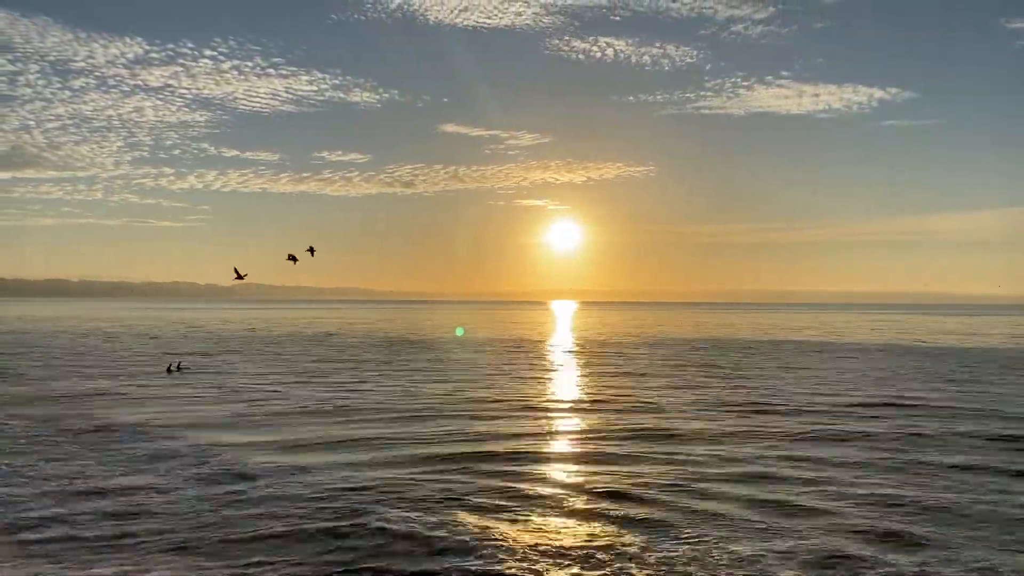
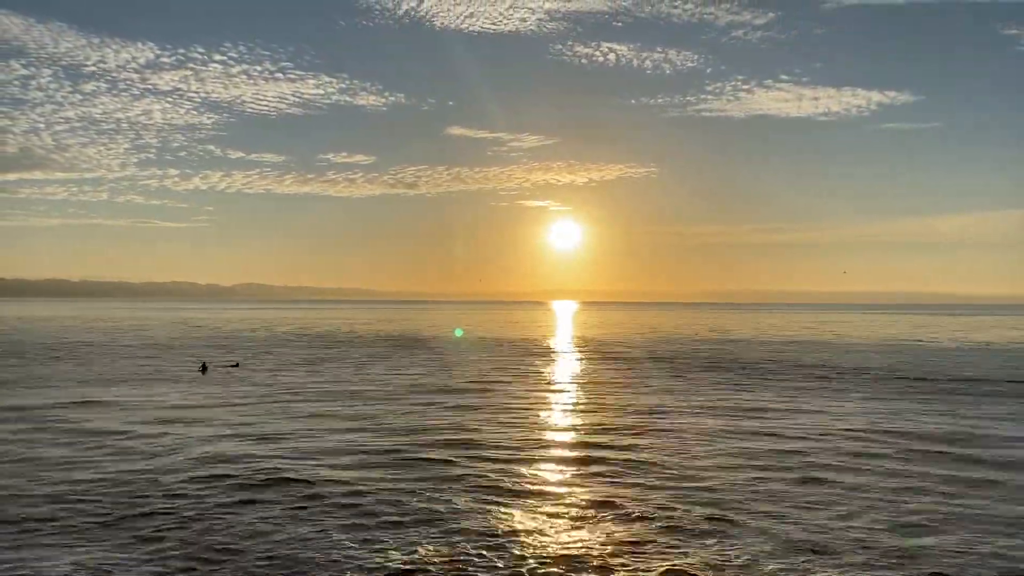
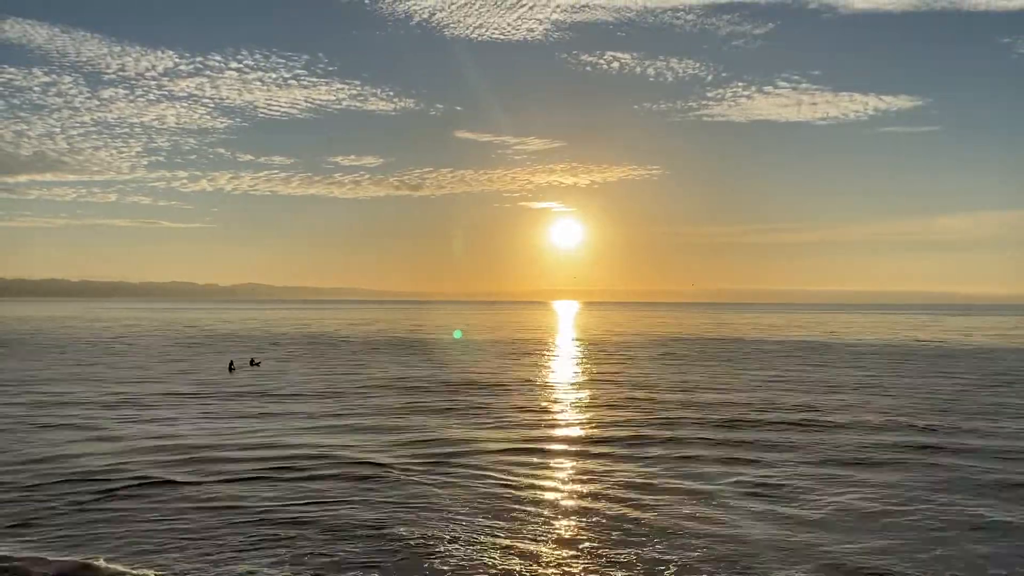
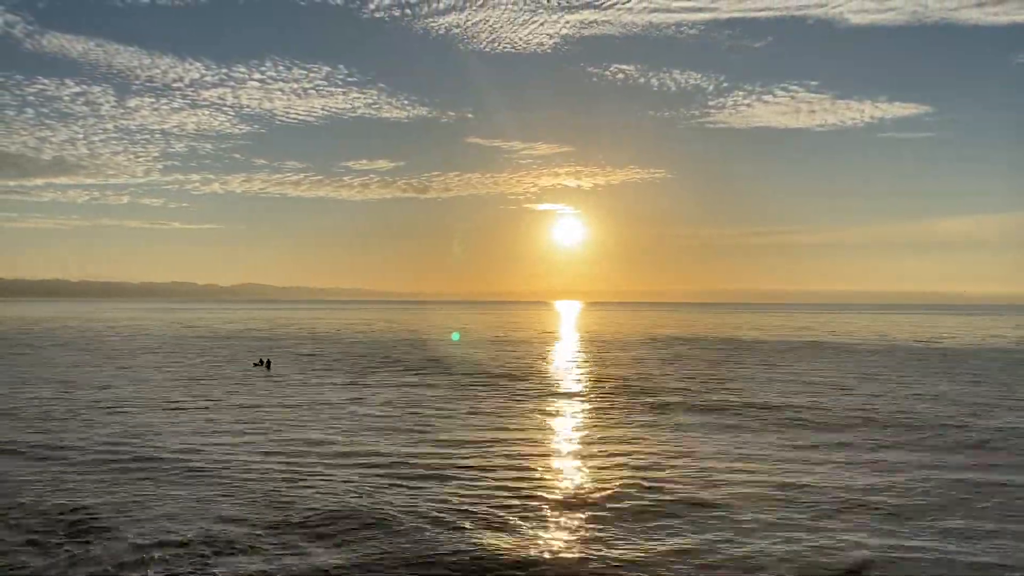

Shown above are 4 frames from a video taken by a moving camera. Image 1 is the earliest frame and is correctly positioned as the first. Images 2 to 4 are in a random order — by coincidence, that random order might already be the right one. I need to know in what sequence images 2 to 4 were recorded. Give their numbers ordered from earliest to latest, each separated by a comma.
2, 3, 4
